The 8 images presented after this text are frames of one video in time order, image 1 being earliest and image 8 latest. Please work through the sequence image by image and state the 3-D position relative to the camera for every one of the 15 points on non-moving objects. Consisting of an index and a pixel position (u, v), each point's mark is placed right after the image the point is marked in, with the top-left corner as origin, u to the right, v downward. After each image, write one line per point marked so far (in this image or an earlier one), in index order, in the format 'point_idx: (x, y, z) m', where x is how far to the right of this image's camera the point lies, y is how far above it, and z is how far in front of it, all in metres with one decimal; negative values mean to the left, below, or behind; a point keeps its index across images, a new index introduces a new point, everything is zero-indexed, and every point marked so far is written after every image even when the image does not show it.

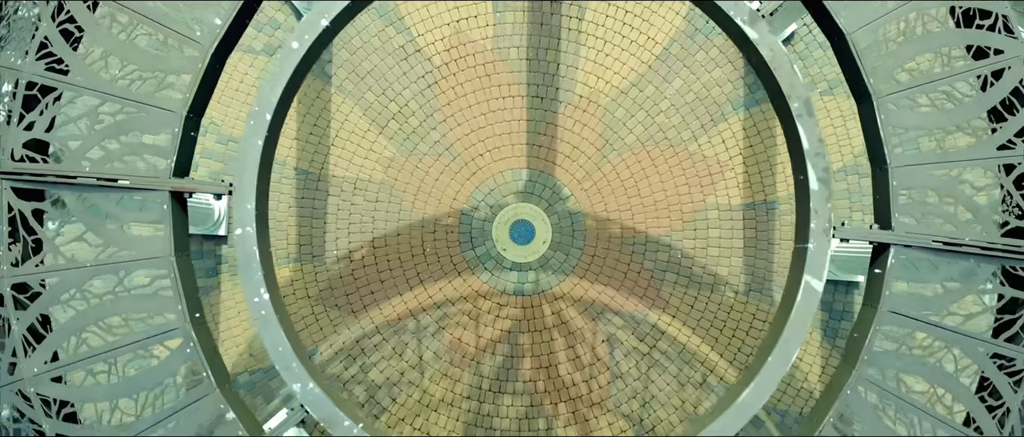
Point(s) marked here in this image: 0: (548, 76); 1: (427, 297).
0: (+0.4, +1.5, +8.3) m
1: (-0.9, -0.8, +8.2) m
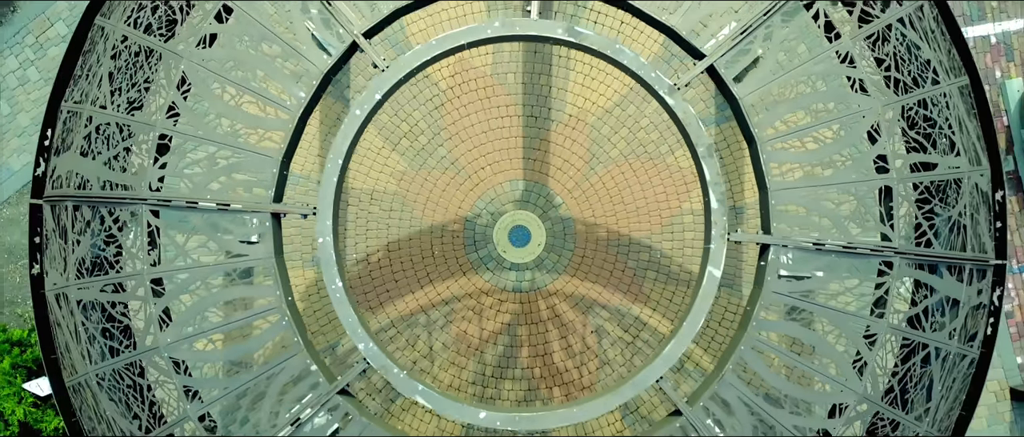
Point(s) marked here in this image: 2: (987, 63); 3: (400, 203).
0: (+0.3, +1.4, +9.7) m
1: (-0.9, -0.9, +9.6) m
2: (+6.8, +2.2, +12.0) m
3: (-1.3, +0.2, +9.7) m
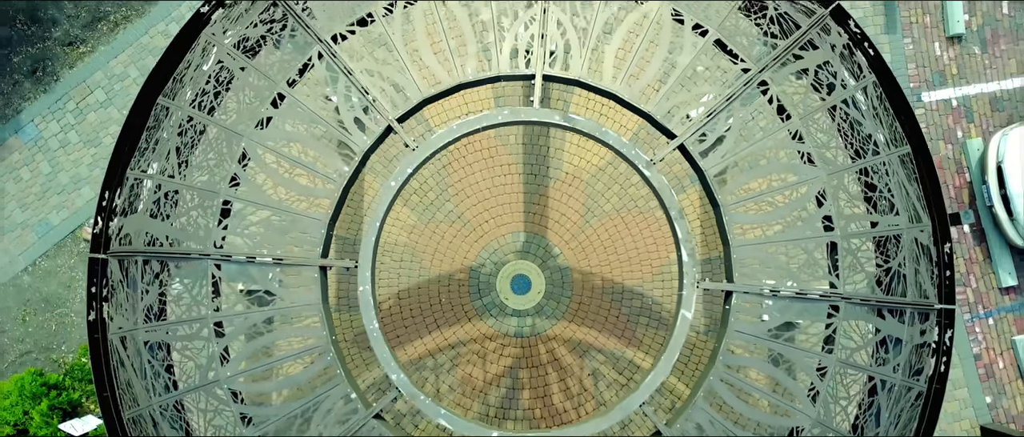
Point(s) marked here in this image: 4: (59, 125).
0: (+0.4, +0.8, +10.8) m
1: (-0.9, -1.5, +10.5) m
2: (+6.9, +1.5, +13.1) m
3: (-1.3, -0.4, +10.7) m
4: (-7.2, +1.5, +13.3) m
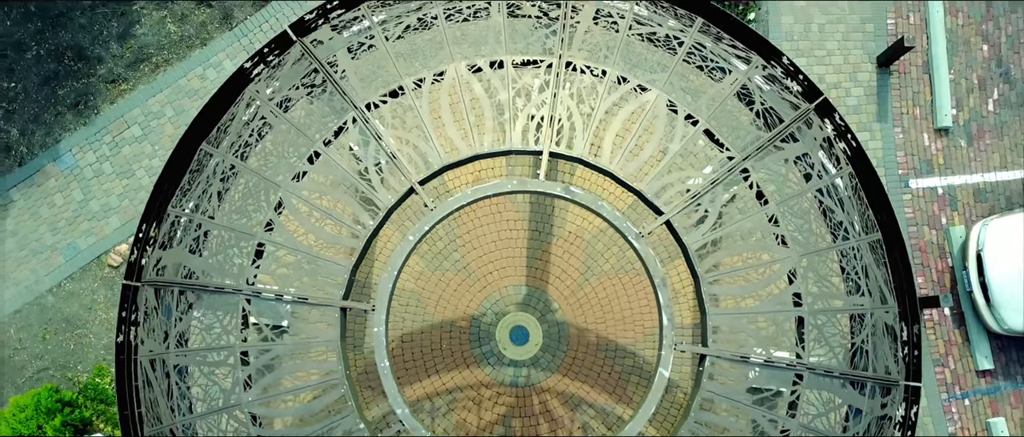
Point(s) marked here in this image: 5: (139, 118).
0: (+0.4, 0.0, +11.5) m
1: (-0.9, -2.2, +11.1) m
2: (+7.0, +0.1, +13.8) m
3: (-1.3, -1.1, +11.3) m
4: (-7.0, +1.1, +14.1) m
5: (-6.3, +1.7, +14.2) m
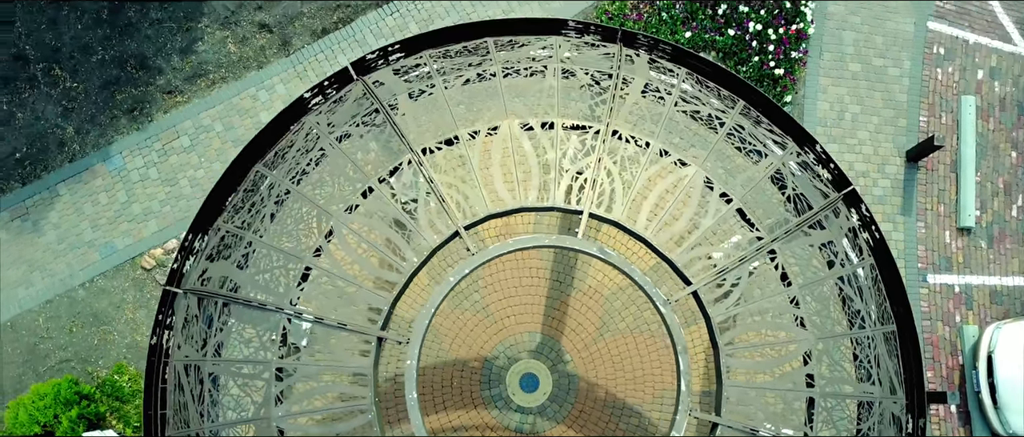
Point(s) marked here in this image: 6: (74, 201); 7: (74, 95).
0: (+0.8, -0.7, +11.9) m
1: (-0.8, -2.8, +11.4) m
2: (+7.3, -1.5, +14.0) m
3: (-1.1, -1.6, +11.7) m
4: (-6.5, +1.0, +14.6) m
5: (-5.7, +1.6, +14.8) m
6: (-7.6, +0.3, +14.5) m
7: (-7.8, +2.2, +14.8) m
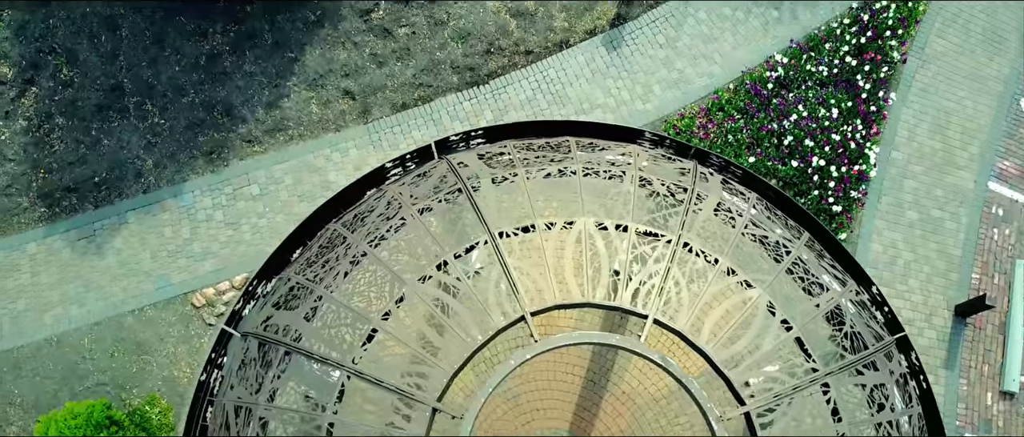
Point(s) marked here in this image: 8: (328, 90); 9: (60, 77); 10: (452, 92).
0: (+1.4, -2.2, +11.9) m
1: (-0.6, -3.9, +11.3) m
2: (+7.8, -4.1, +13.7) m
3: (-0.6, -2.8, +11.7) m
4: (-5.5, +0.3, +15.2) m
5: (-4.6, +0.7, +15.3) m
6: (-6.7, -0.2, +15.1) m
7: (-6.6, +1.6, +15.6) m
8: (-3.5, +2.5, +16.0) m
9: (-8.5, +2.7, +15.8) m
10: (-1.2, +2.4, +16.1) m
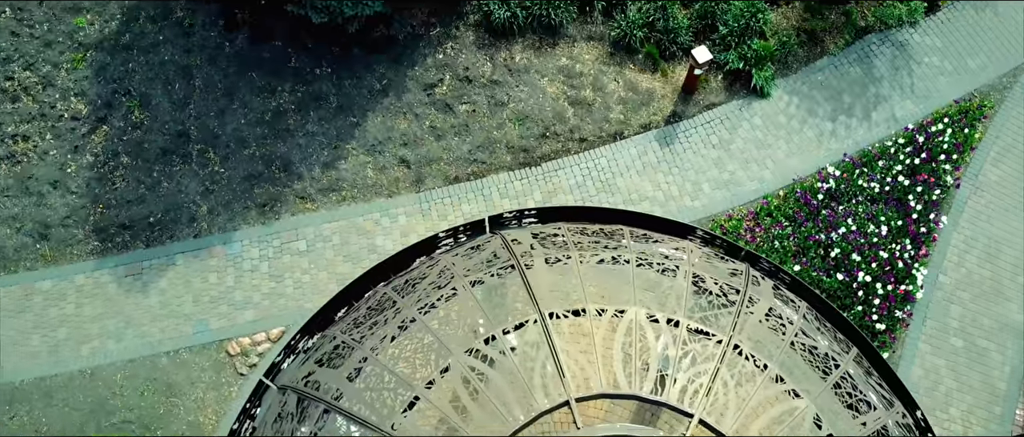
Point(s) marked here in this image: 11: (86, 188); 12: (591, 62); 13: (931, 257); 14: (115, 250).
0: (+1.7, -3.5, +11.7) m
1: (-0.4, -4.9, +11.0) m
2: (+8.0, -6.3, +13.0) m
3: (-0.3, -3.8, +11.5) m
4: (-4.7, -0.6, +15.5) m
5: (-3.8, -0.3, +15.6) m
6: (-6.0, -1.0, +15.3) m
7: (-5.6, +0.7, +16.0) m
8: (-2.5, +1.2, +16.3) m
9: (-7.5, +2.0, +16.4) m
10: (-0.1, +0.9, +16.4) m
11: (-8.1, +0.6, +15.9) m
12: (+1.6, +3.2, +17.2) m
13: (+7.8, -0.7, +15.6) m
14: (-7.4, -0.6, +15.5) m
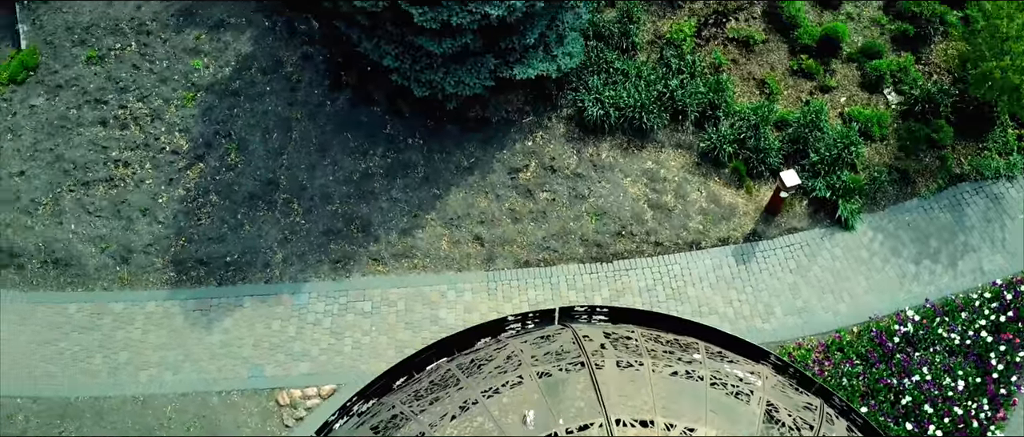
0: (+2.2, -5.0, +11.2) m
1: (-0.2, -6.0, +10.5) m
2: (+7.9, -8.8, +11.7) m
3: (+0.1, -5.0, +11.1) m
4: (-3.5, -1.7, +15.6) m
5: (-2.6, -1.5, +15.8) m
6: (-4.9, -1.8, +15.6) m
7: (-4.2, -0.2, +16.4) m
8: (-1.0, -0.3, +16.5) m
9: (-5.8, +1.2, +17.0) m
10: (+1.3, -0.9, +16.3) m
11: (-6.7, 0.0, +16.5) m
12: (+3.4, +1.0, +17.3) m
13: (+8.8, -3.6, +14.8) m
14: (-6.2, -1.2, +15.9) m
